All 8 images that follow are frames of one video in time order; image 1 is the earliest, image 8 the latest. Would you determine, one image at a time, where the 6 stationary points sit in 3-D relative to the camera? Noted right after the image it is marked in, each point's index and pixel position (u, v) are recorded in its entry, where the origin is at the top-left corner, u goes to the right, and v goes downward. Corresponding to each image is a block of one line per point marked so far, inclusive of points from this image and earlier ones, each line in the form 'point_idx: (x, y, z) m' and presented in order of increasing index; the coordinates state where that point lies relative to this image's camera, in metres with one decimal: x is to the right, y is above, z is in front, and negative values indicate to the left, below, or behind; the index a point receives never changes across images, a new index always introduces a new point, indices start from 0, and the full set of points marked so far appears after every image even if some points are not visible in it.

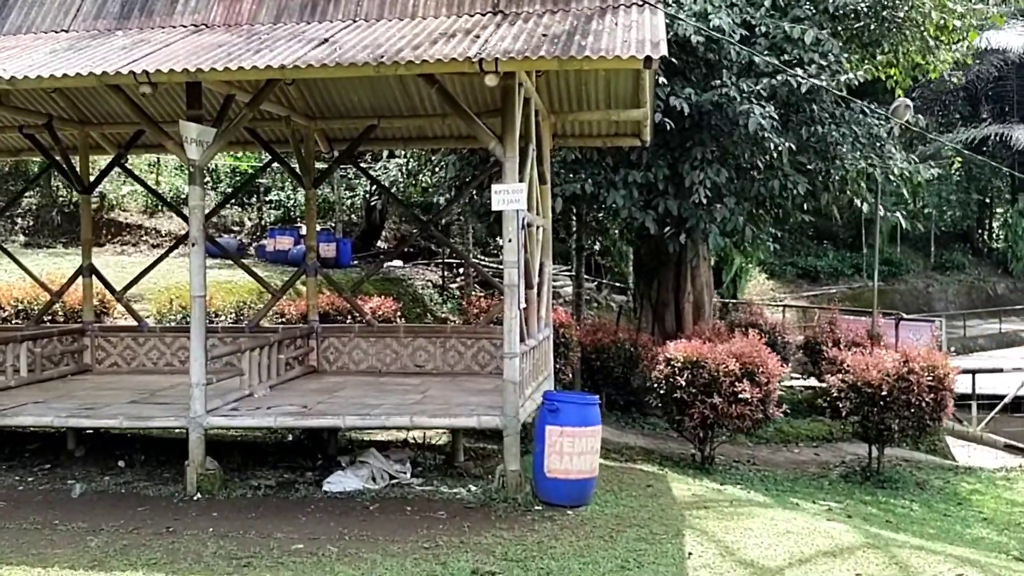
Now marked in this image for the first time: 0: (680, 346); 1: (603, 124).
0: (+1.4, -0.5, +7.5) m
1: (+0.7, +1.3, +7.3) m
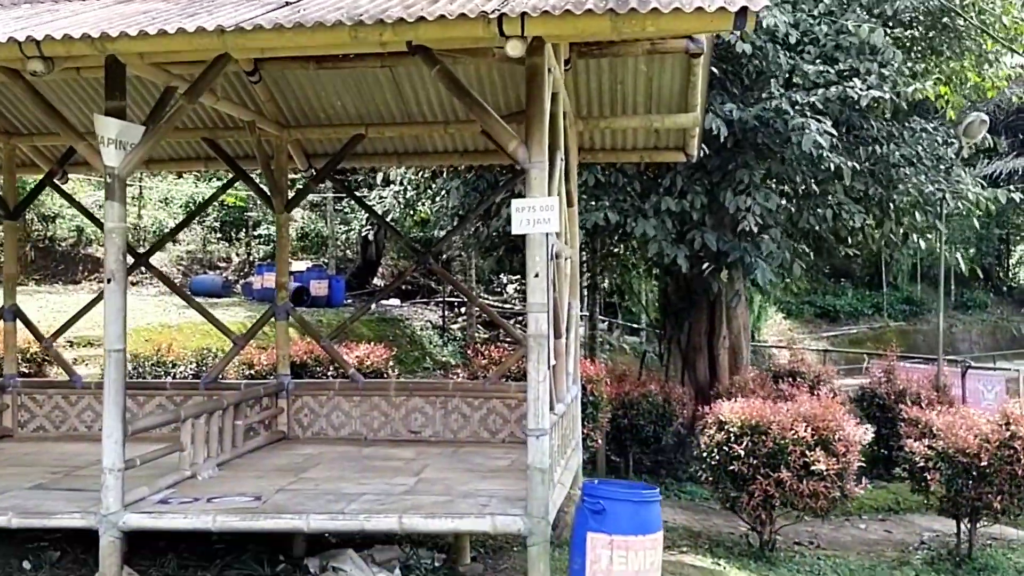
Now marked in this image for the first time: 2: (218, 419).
0: (+1.5, -0.8, +6.1) m
1: (+0.8, +1.0, +5.9) m
2: (-1.6, -0.7, +5.0) m
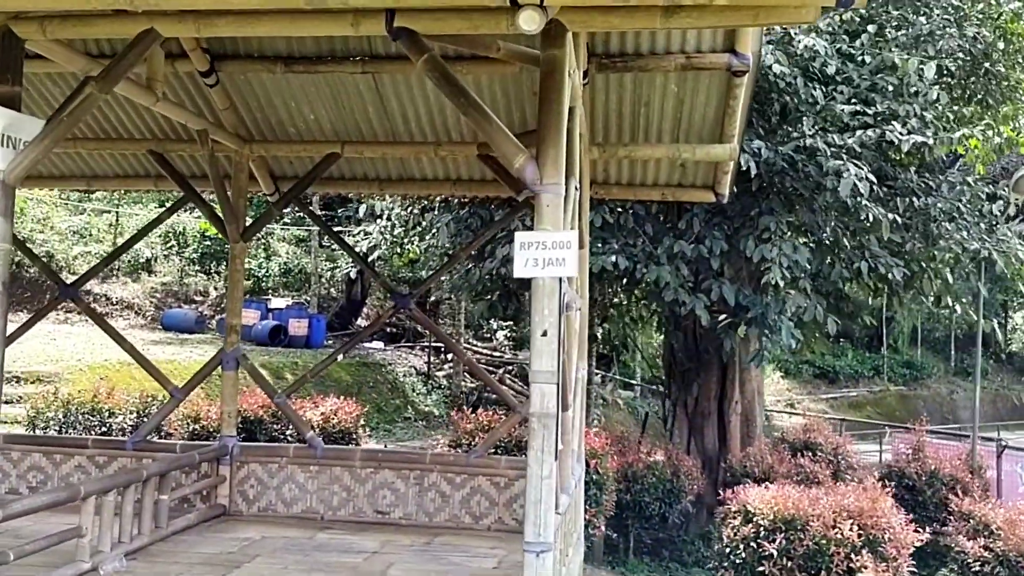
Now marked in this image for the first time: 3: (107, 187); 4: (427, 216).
0: (+1.4, -1.2, +5.1) m
1: (+0.8, +0.7, +5.1) m
2: (-1.6, -0.9, +4.0) m
3: (-2.5, +0.6, +5.6) m
4: (-0.8, +0.7, +8.9) m
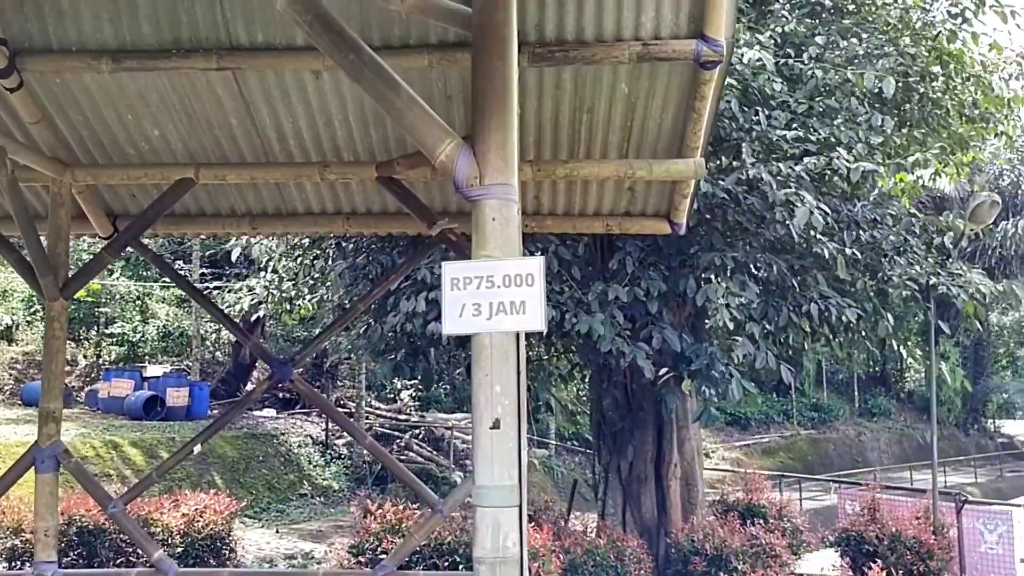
0: (+1.1, -1.4, +4.1) m
1: (+0.4, +0.4, +4.1) m
2: (-1.9, -1.1, +2.7) m
3: (-2.9, +0.2, +4.3) m
4: (-1.6, +0.2, +7.7) m
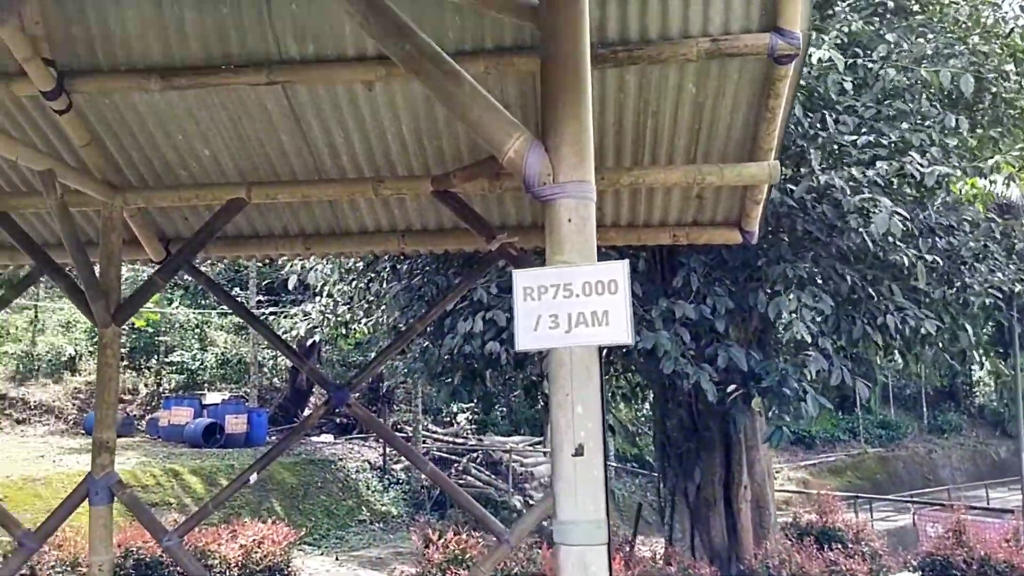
0: (+1.4, -1.4, +3.8) m
1: (+0.7, +0.4, +3.9) m
2: (-1.6, -1.2, +2.6) m
3: (-2.7, +0.1, +4.3) m
4: (-1.2, 0.0, +7.6) m
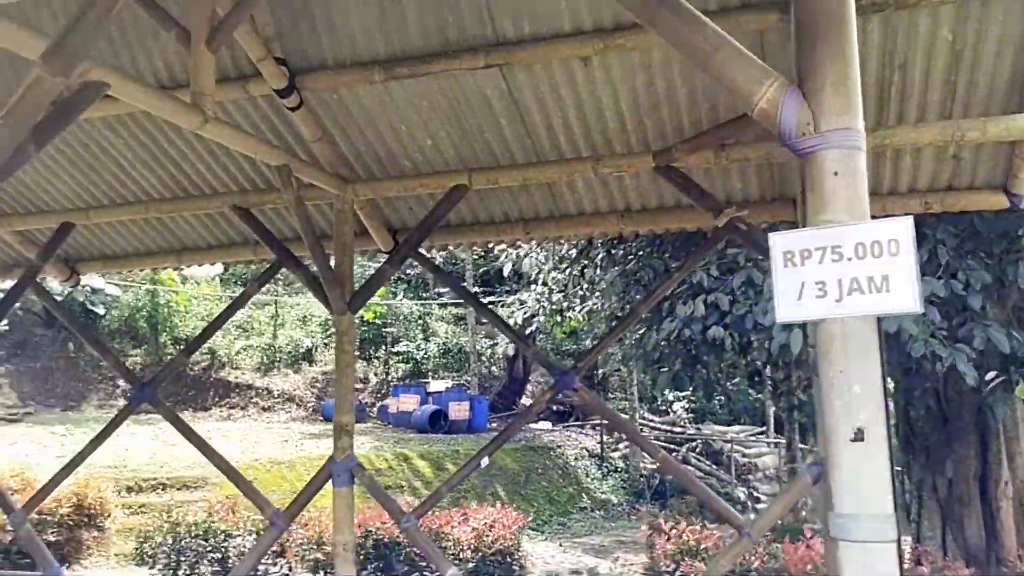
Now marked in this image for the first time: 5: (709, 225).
0: (+2.3, -1.3, +3.3) m
1: (+1.6, +0.5, +3.5) m
2: (-0.9, -1.2, +2.8) m
3: (-1.6, +0.1, +4.6) m
4: (+0.6, +0.1, +7.5) m
5: (+0.8, +0.3, +3.8) m
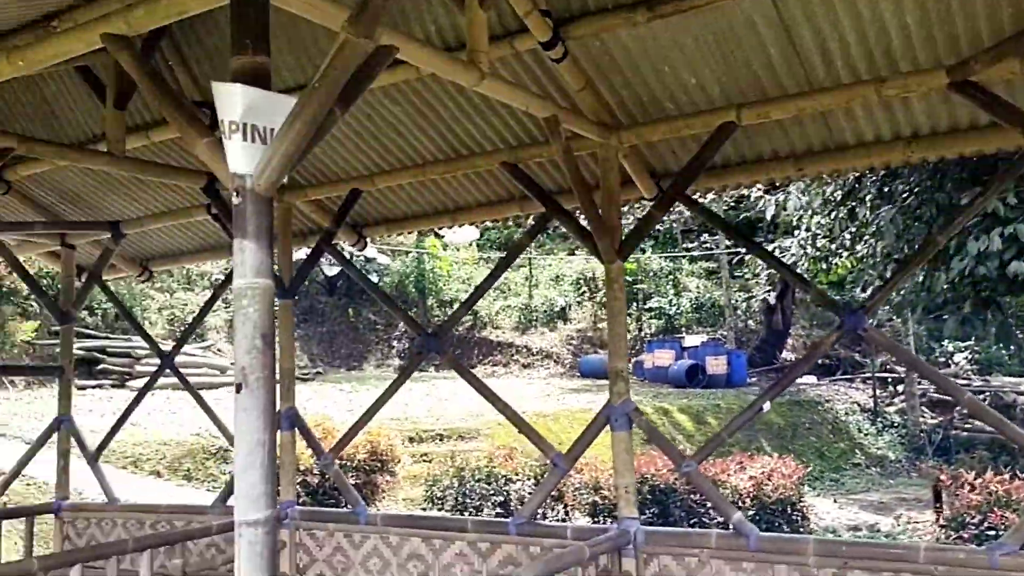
0: (+3.2, -1.0, +2.6) m
1: (+2.5, +0.8, +2.9) m
2: (0.0, -1.0, +2.9) m
3: (-0.2, +0.4, +4.9) m
4: (+2.7, +0.6, +7.1) m
5: (+1.9, +0.5, +3.4) m
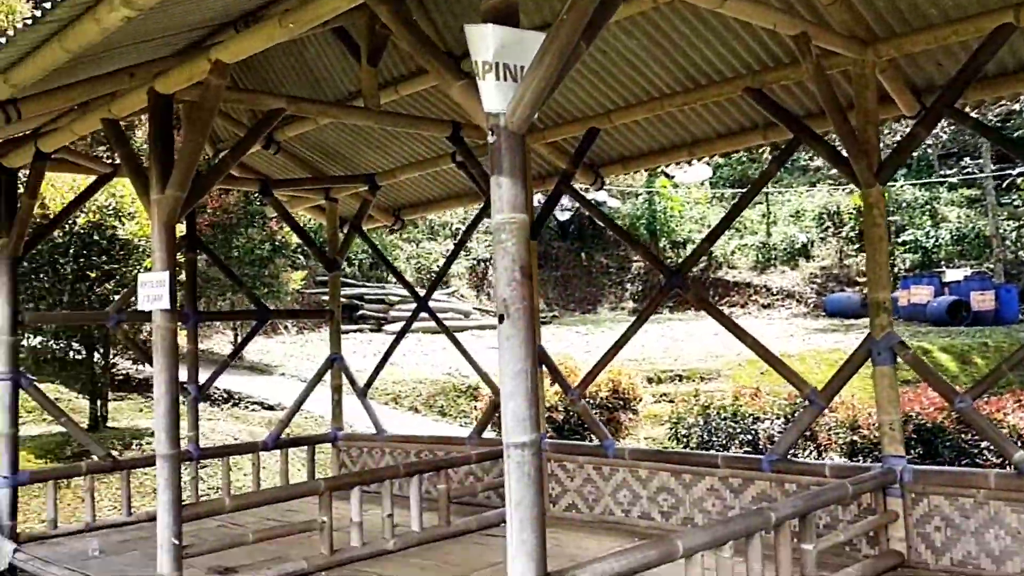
0: (+3.9, -0.7, +1.8) m
1: (+3.2, +1.0, +2.1) m
2: (+0.8, -0.8, +2.9) m
3: (+1.0, +0.7, +4.7) m
4: (+4.4, +1.1, +6.1) m
5: (+2.7, +0.8, +2.8) m
